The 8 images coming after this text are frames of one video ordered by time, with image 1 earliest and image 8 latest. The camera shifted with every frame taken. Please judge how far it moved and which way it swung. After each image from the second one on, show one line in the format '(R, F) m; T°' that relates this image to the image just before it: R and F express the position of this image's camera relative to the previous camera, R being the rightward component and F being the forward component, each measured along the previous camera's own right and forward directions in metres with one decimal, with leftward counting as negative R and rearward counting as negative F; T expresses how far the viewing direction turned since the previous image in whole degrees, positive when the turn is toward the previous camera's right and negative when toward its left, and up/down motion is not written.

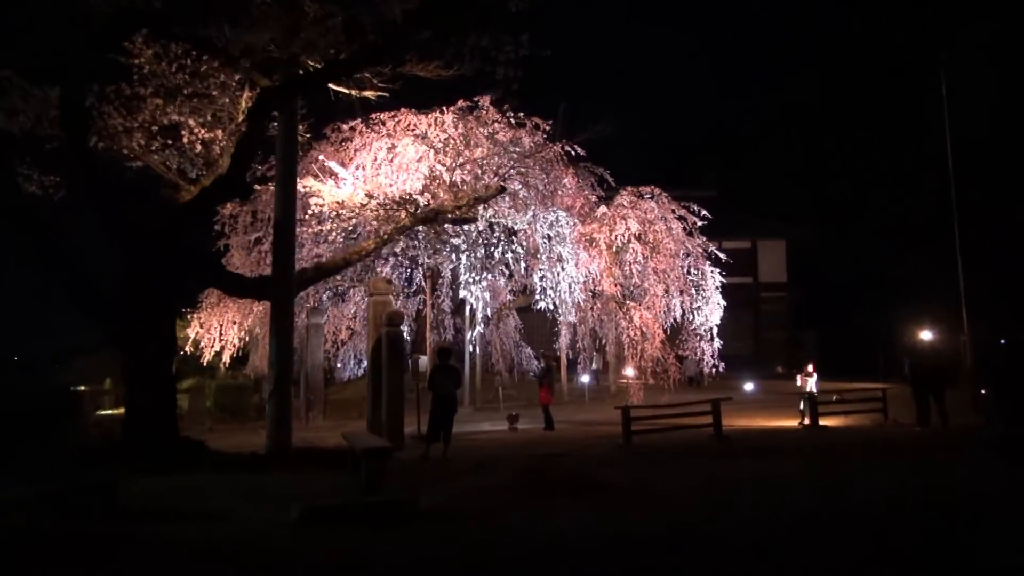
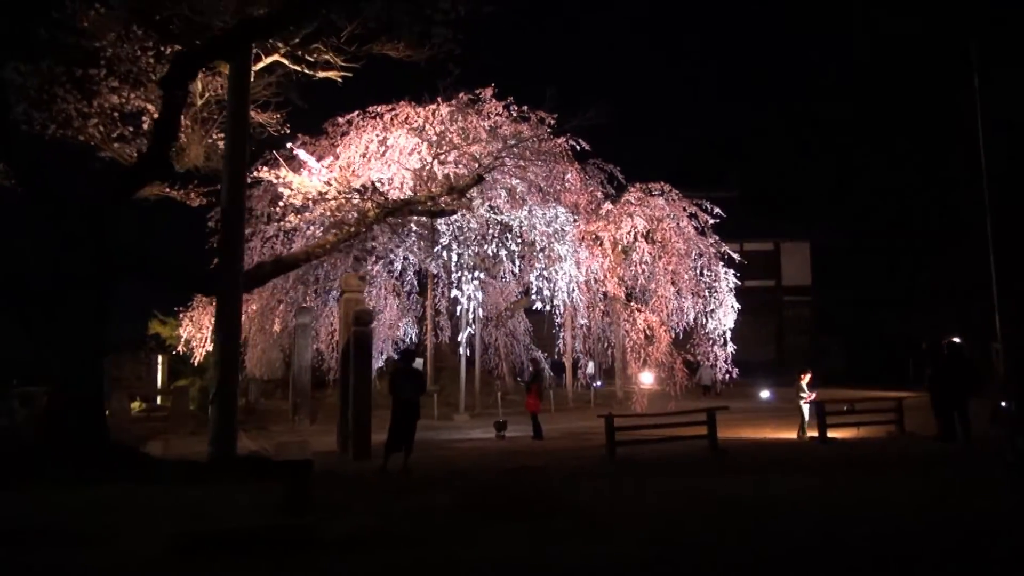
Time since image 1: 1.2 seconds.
(+0.7, +1.0) m; -2°
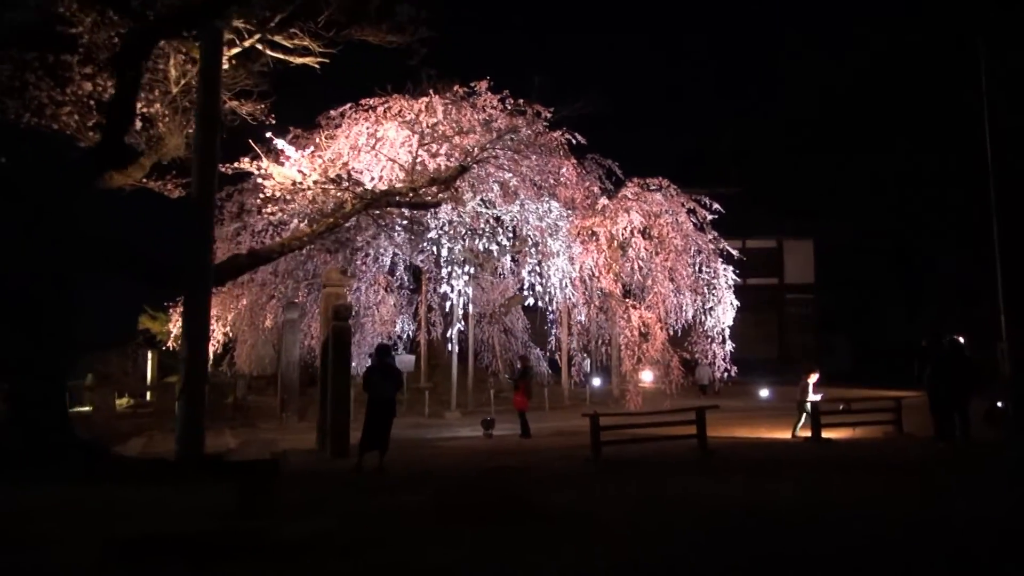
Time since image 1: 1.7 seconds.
(+0.3, +0.4) m; 0°
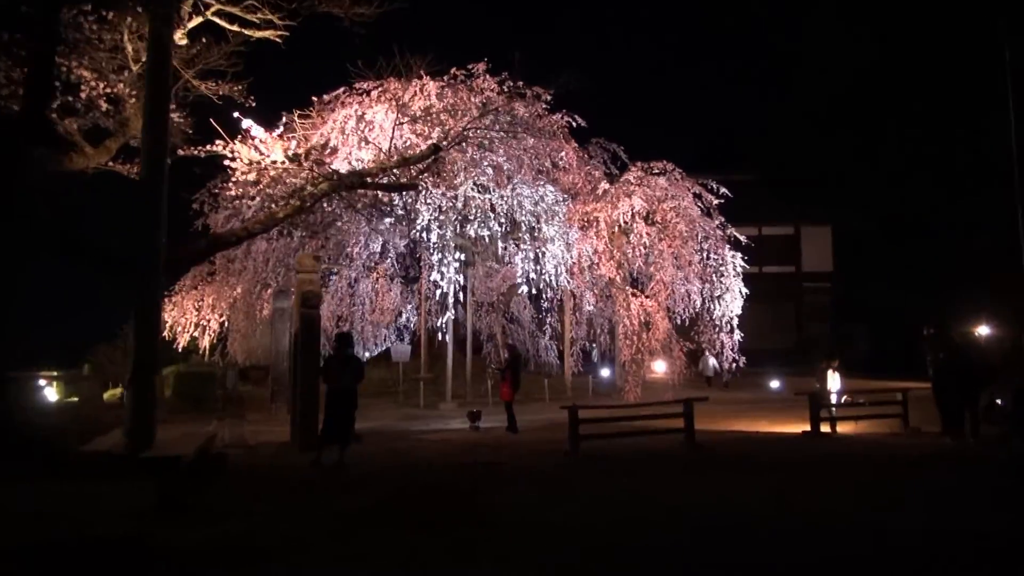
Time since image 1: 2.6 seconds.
(+0.6, +0.6) m; -2°
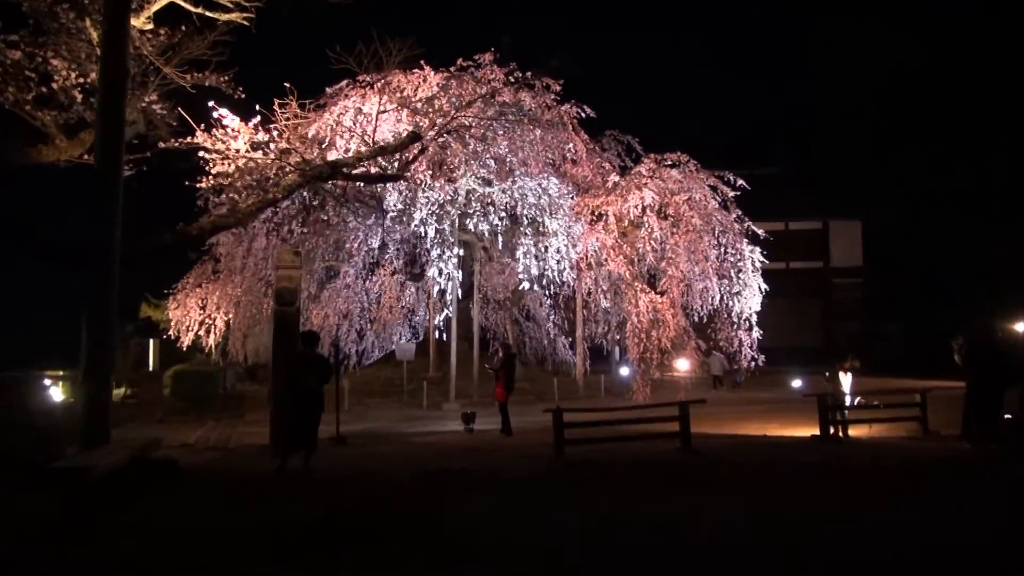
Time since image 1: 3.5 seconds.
(+0.6, +0.7) m; -2°
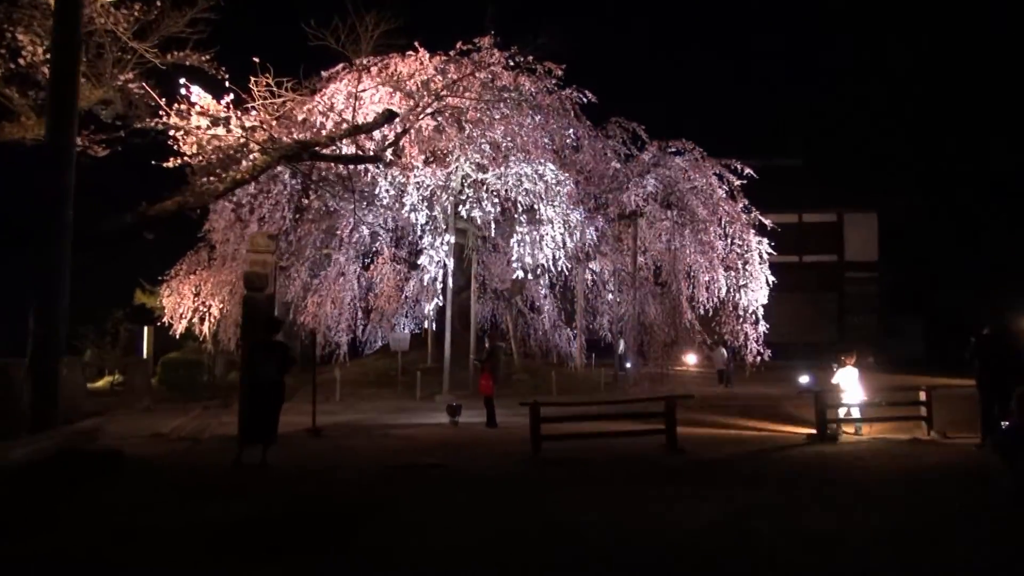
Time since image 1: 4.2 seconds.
(+0.5, +0.5) m; -1°
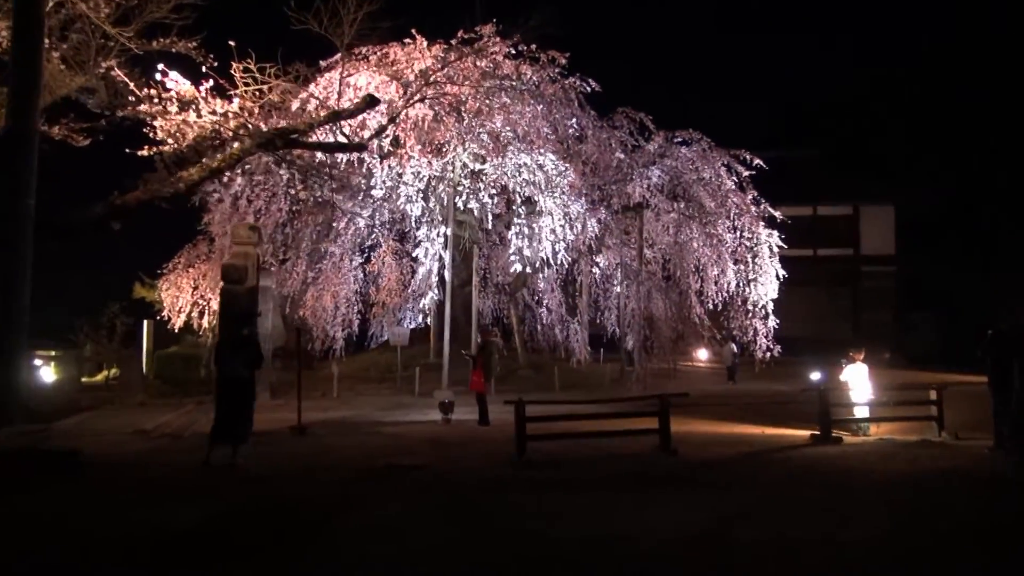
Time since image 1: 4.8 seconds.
(+0.3, +0.5) m; -1°
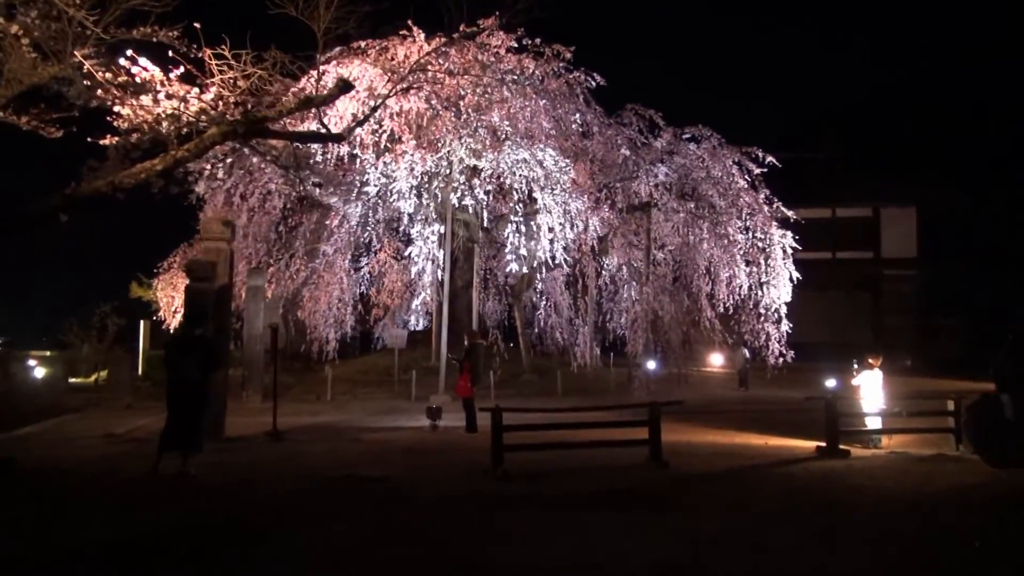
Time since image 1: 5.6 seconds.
(+0.4, +0.7) m; -1°
